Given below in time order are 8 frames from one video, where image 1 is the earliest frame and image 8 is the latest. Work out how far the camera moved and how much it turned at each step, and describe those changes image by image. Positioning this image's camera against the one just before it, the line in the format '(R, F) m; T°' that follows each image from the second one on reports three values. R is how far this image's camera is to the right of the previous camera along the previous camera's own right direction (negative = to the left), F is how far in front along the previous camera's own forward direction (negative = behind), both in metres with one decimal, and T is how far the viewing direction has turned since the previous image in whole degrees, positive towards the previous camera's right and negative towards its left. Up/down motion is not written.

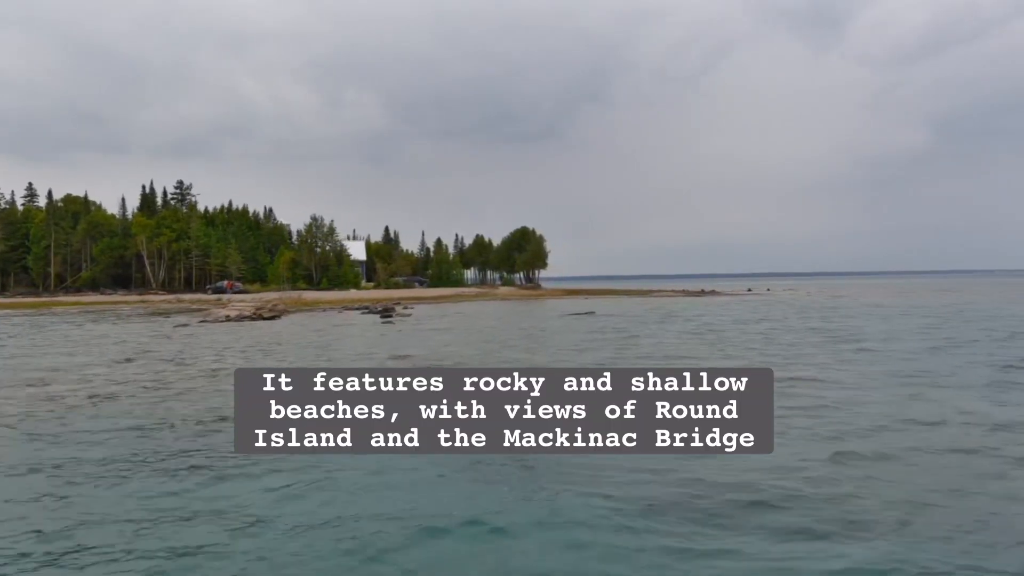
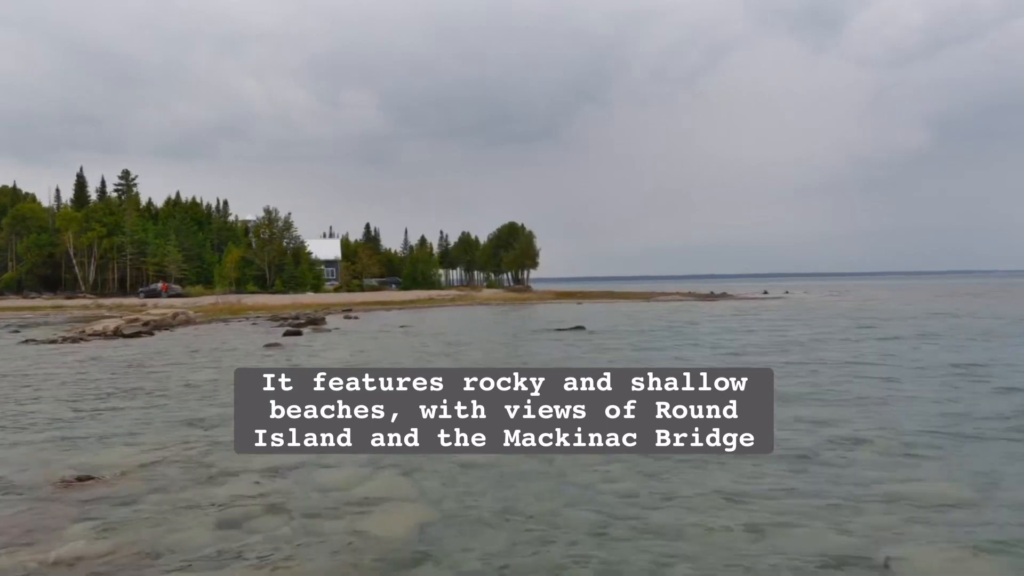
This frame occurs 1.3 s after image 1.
(+3.8, +0.2) m; -3°
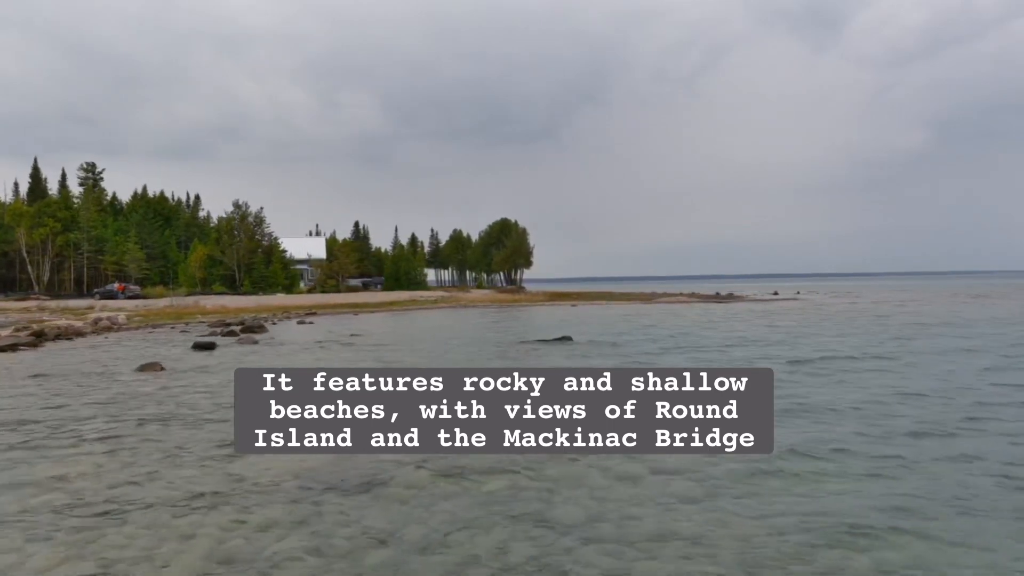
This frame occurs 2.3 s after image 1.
(+0.3, +2.7) m; +1°
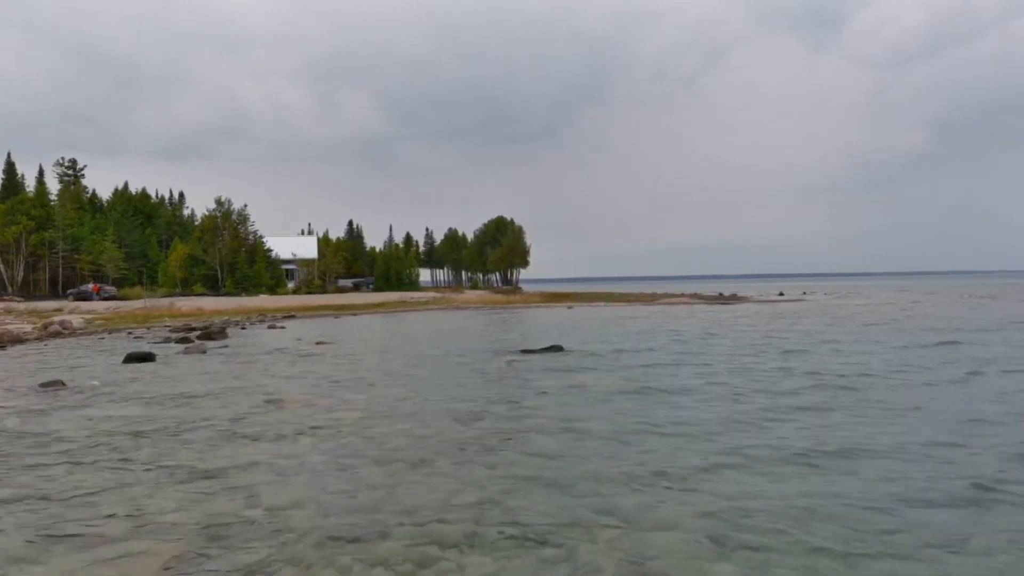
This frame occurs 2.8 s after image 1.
(+0.2, +1.9) m; 0°
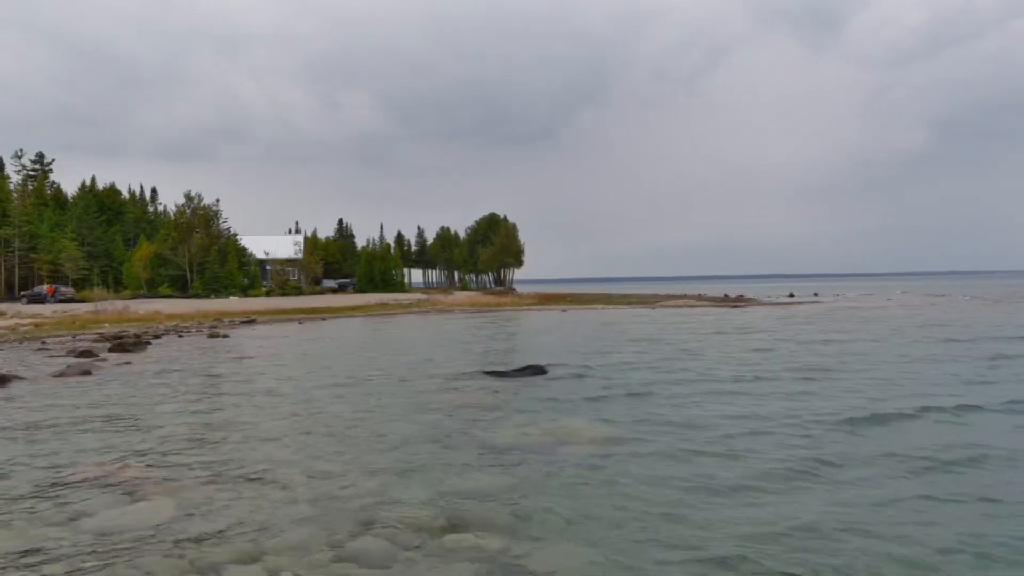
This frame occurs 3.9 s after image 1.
(+0.4, +2.7) m; 0°
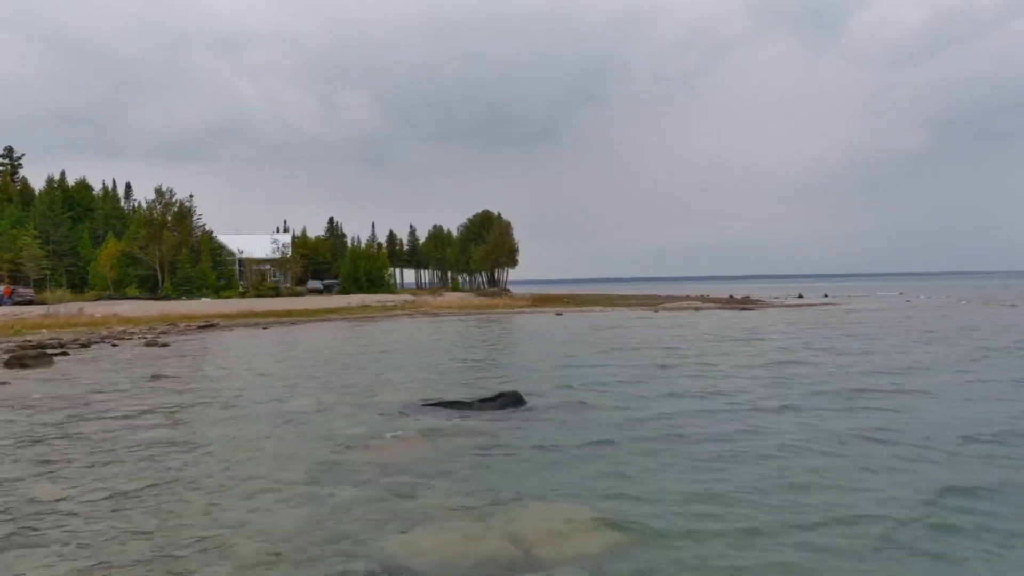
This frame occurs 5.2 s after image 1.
(+0.3, +2.2) m; 0°
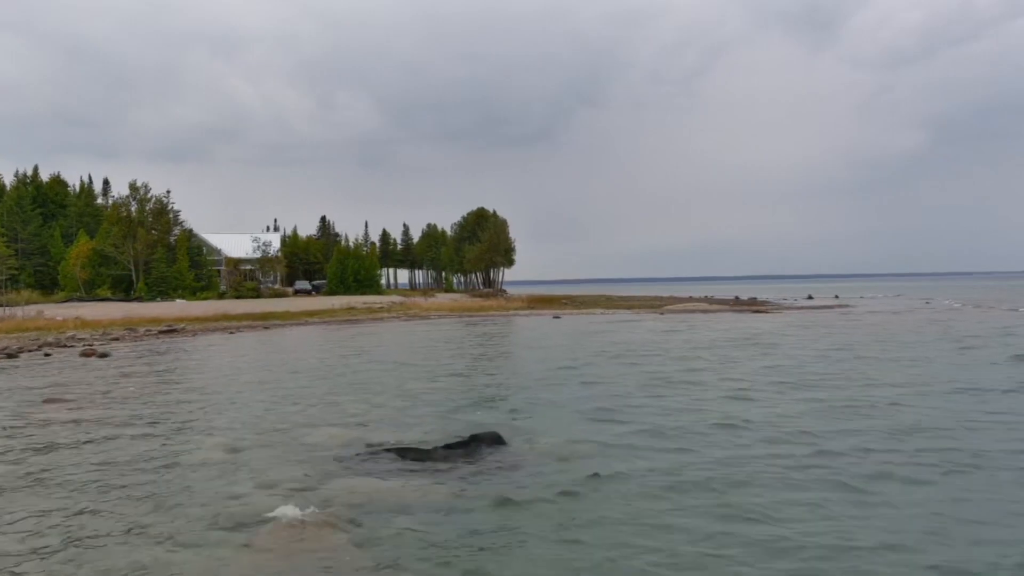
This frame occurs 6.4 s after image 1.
(+0.1, +1.9) m; 0°
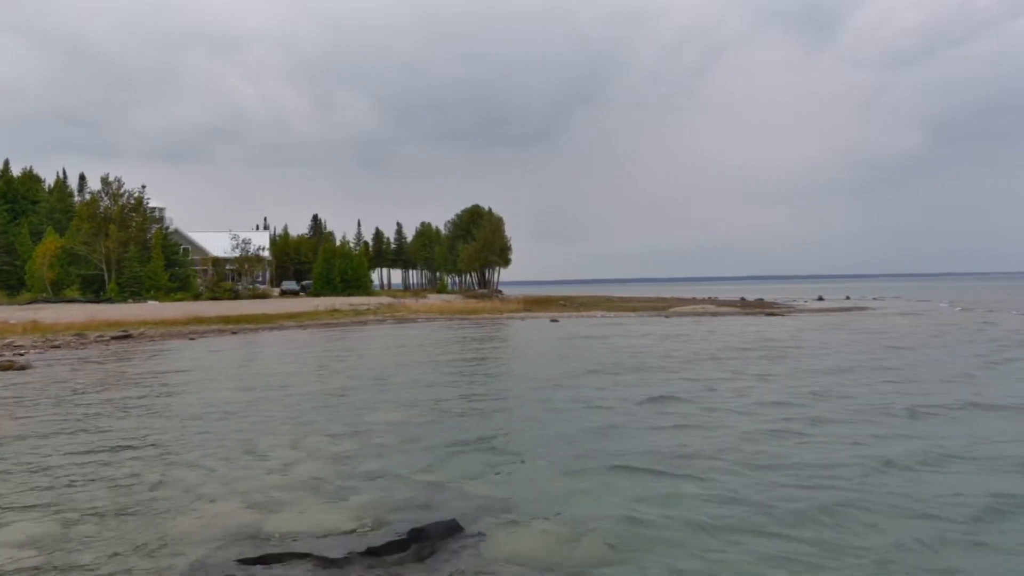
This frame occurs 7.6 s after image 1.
(+0.2, +1.8) m; 0°
